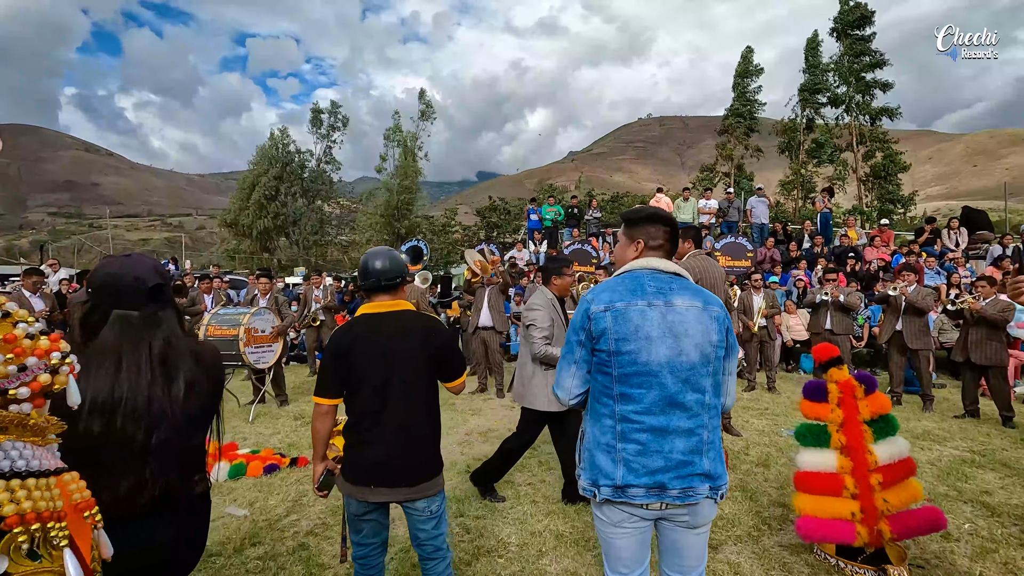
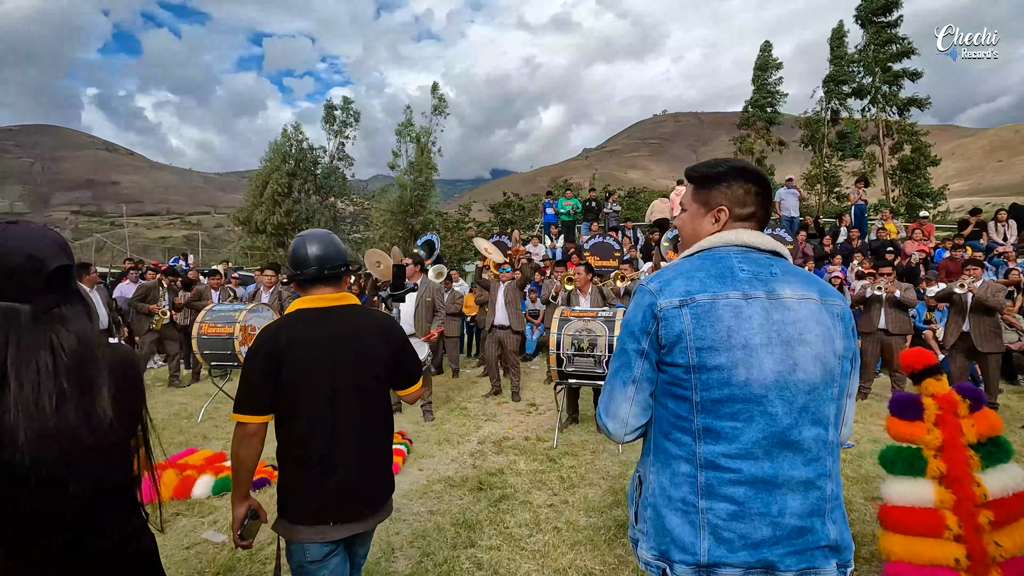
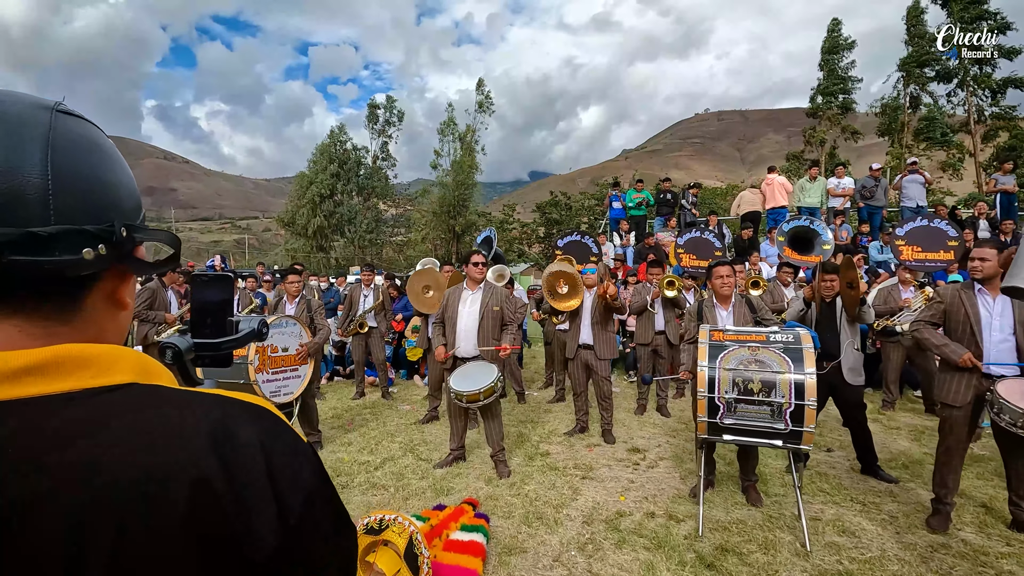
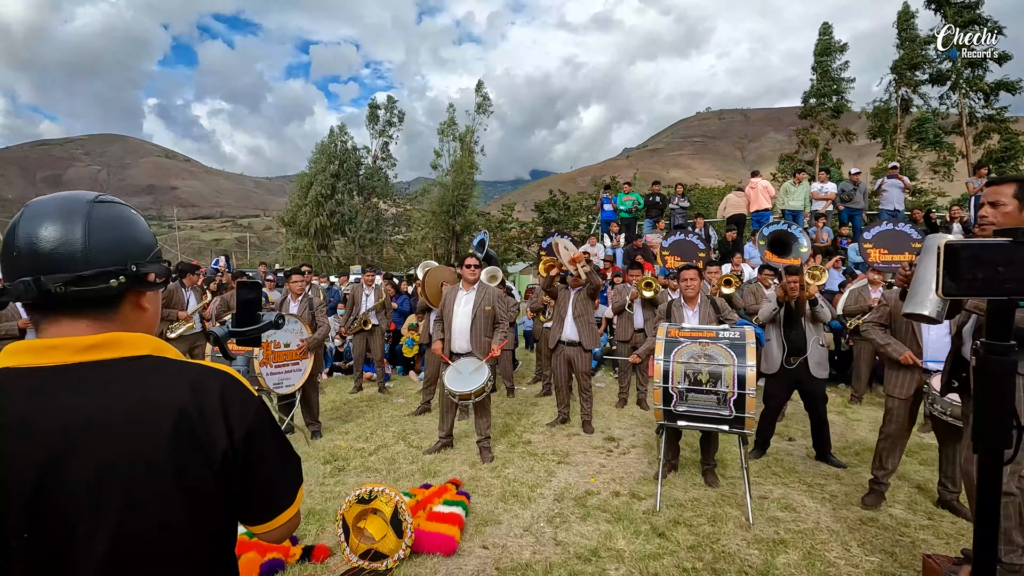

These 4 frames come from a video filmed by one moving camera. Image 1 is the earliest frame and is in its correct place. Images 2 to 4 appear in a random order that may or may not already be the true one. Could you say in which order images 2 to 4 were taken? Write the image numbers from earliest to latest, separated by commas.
2, 4, 3
